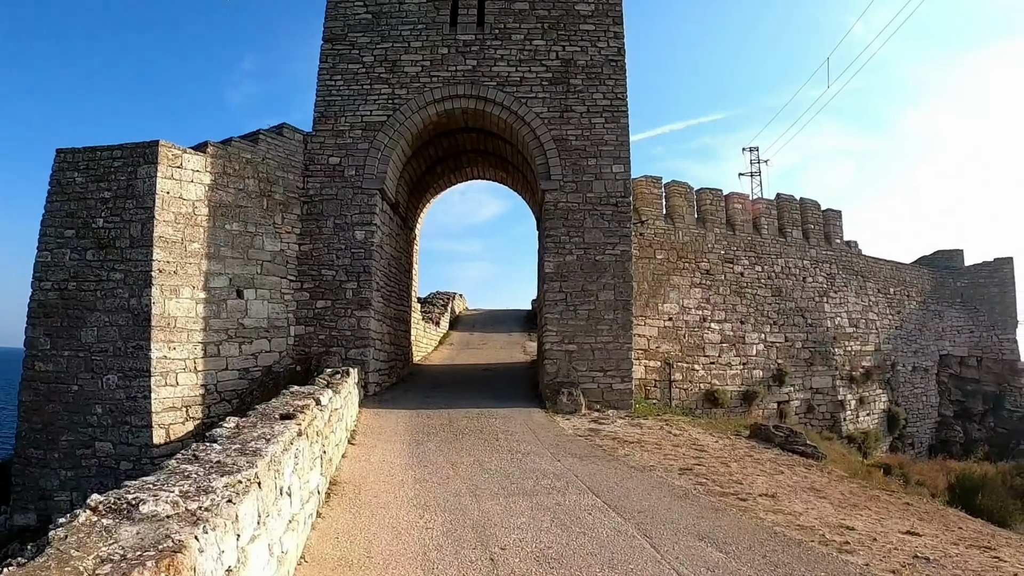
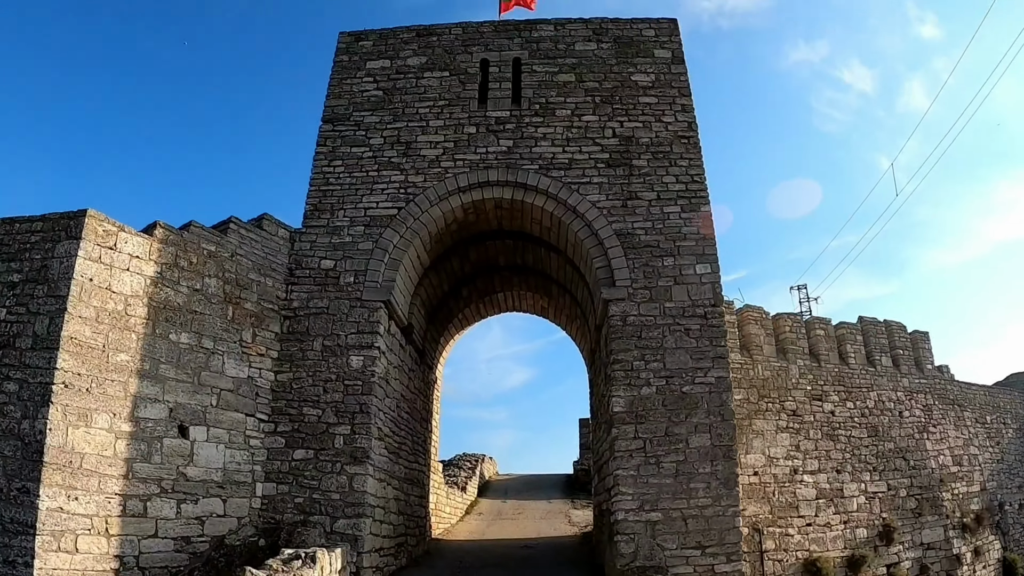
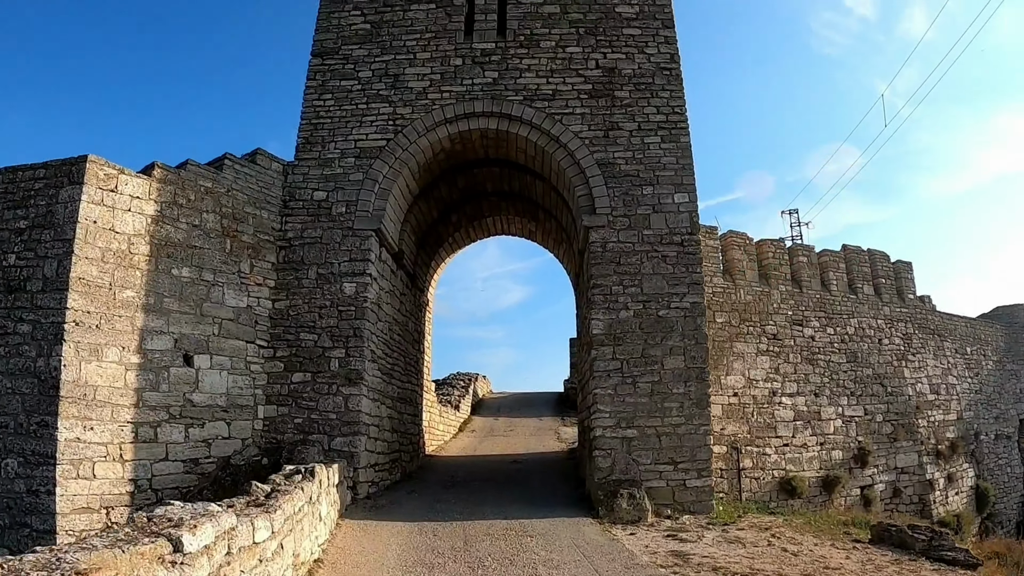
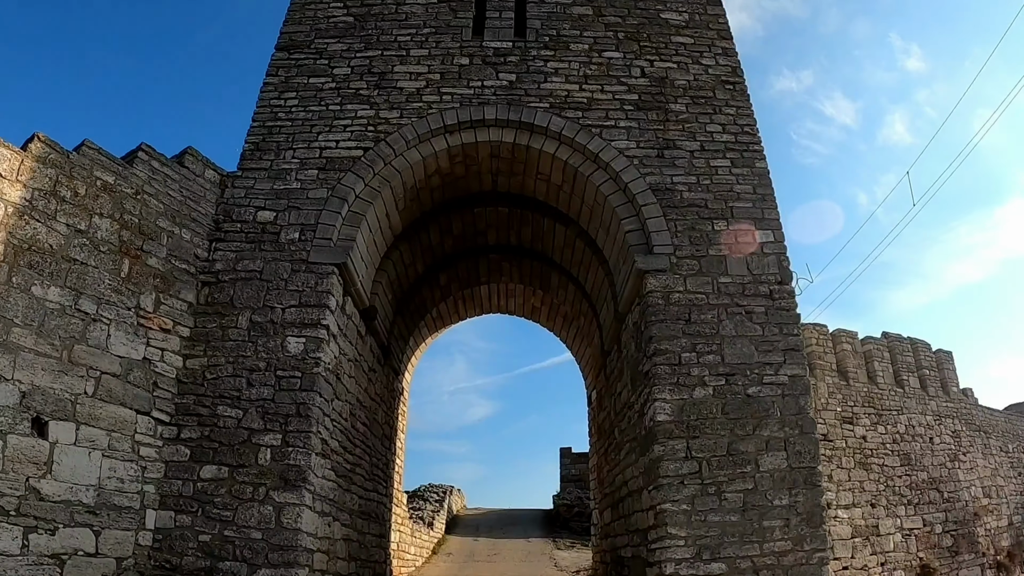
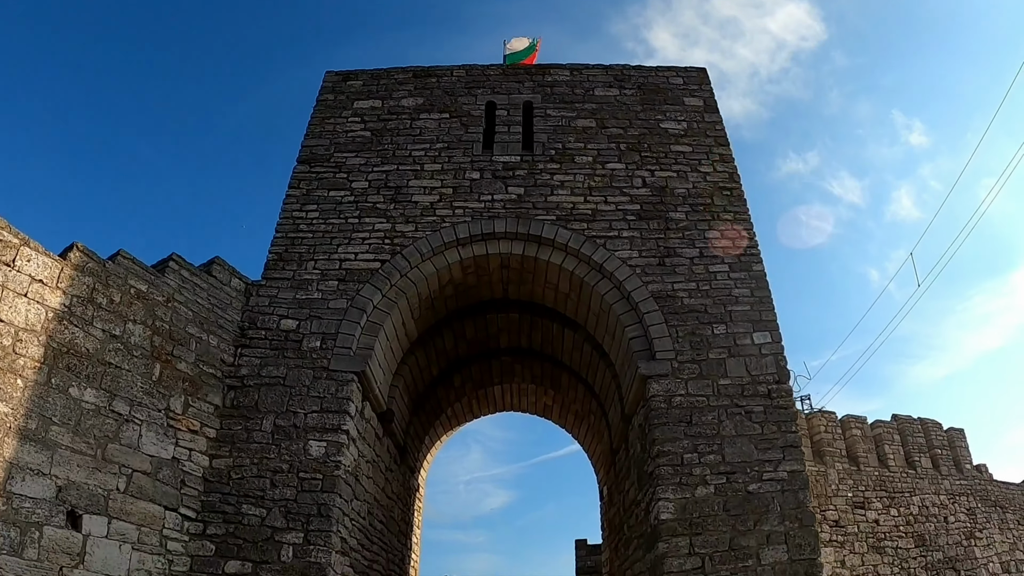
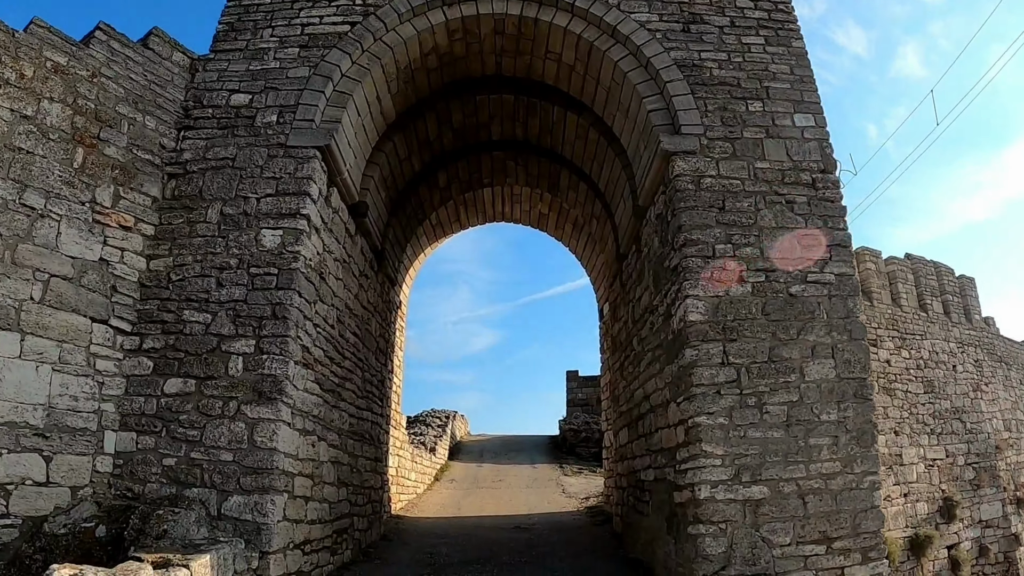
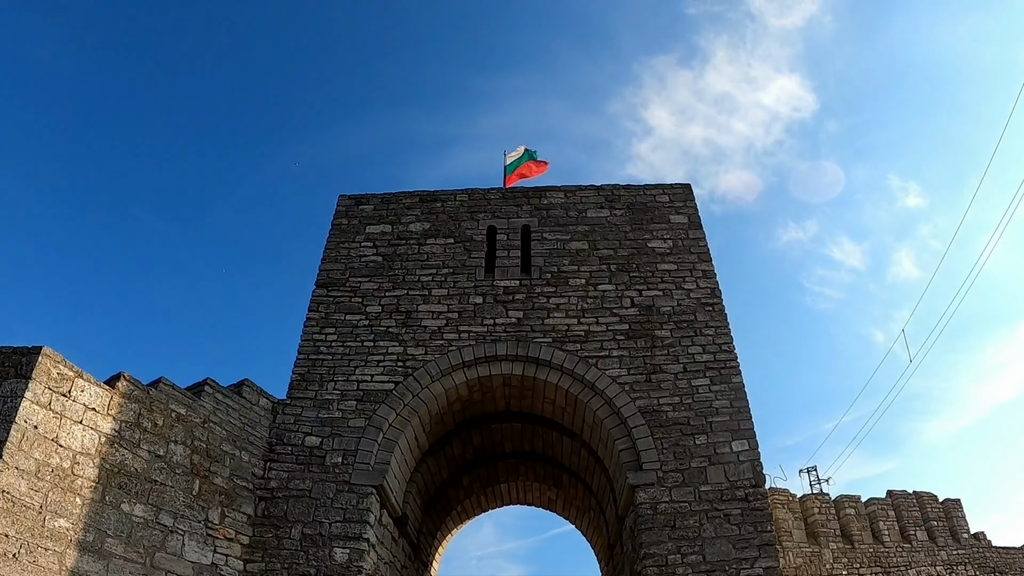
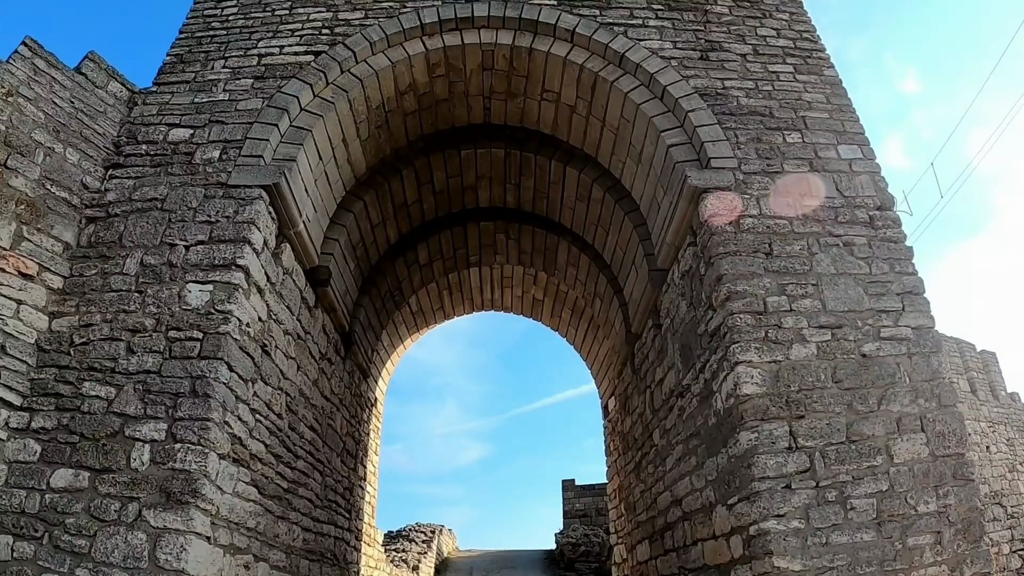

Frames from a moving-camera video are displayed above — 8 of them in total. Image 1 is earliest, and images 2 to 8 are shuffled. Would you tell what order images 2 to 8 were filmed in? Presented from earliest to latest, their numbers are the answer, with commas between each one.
3, 2, 7, 5, 4, 6, 8
